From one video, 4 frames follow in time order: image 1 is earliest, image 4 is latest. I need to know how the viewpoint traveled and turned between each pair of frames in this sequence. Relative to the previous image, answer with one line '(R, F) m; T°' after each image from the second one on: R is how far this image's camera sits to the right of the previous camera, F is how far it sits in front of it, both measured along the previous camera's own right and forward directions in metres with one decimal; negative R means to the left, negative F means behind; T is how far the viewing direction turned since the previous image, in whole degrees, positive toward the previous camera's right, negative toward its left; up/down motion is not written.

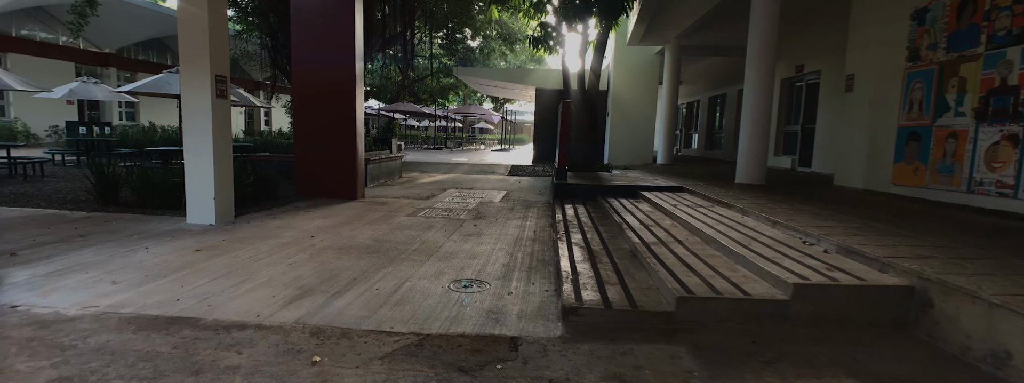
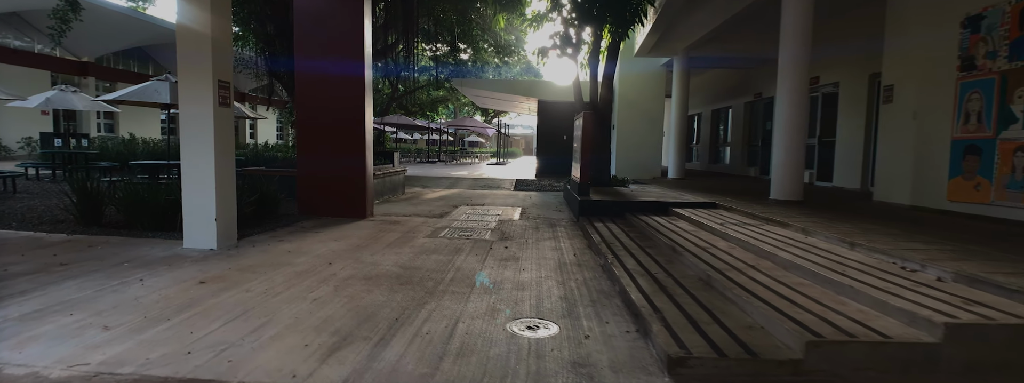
(-0.5, +0.4) m; +2°
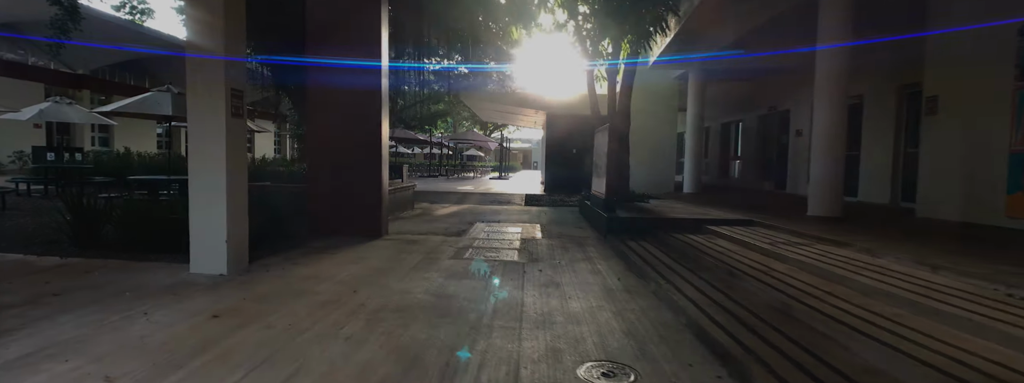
(-0.4, +0.3) m; +1°
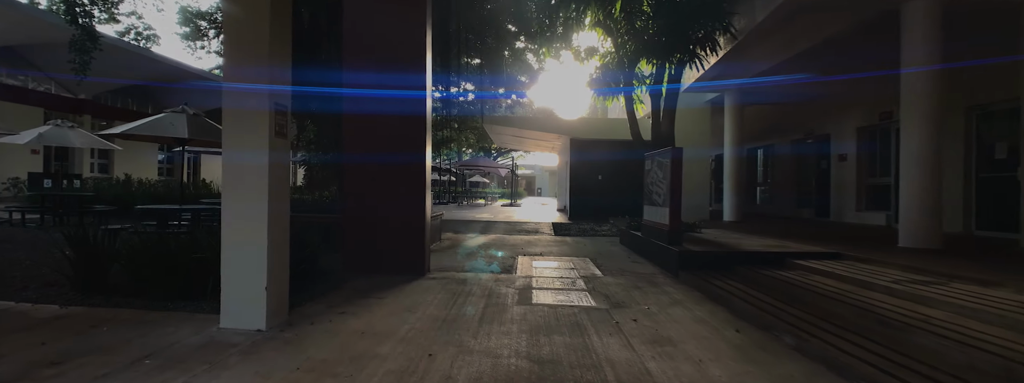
(-0.8, +0.6) m; 0°
